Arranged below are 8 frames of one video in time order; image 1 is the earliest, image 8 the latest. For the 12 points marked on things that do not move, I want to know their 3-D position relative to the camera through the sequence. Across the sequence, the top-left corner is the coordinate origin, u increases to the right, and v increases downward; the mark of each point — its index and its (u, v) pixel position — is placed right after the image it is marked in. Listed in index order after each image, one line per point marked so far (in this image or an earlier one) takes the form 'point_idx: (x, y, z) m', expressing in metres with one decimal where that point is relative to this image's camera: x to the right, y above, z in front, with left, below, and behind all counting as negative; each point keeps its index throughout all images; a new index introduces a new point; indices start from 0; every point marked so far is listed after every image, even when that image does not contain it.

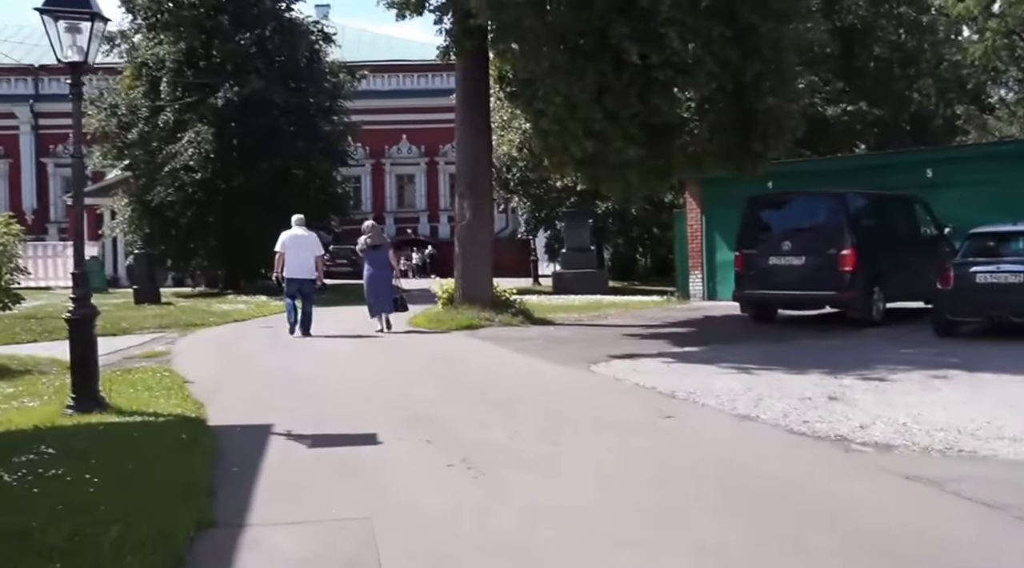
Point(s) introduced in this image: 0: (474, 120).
0: (-0.6, +2.6, +18.7) m
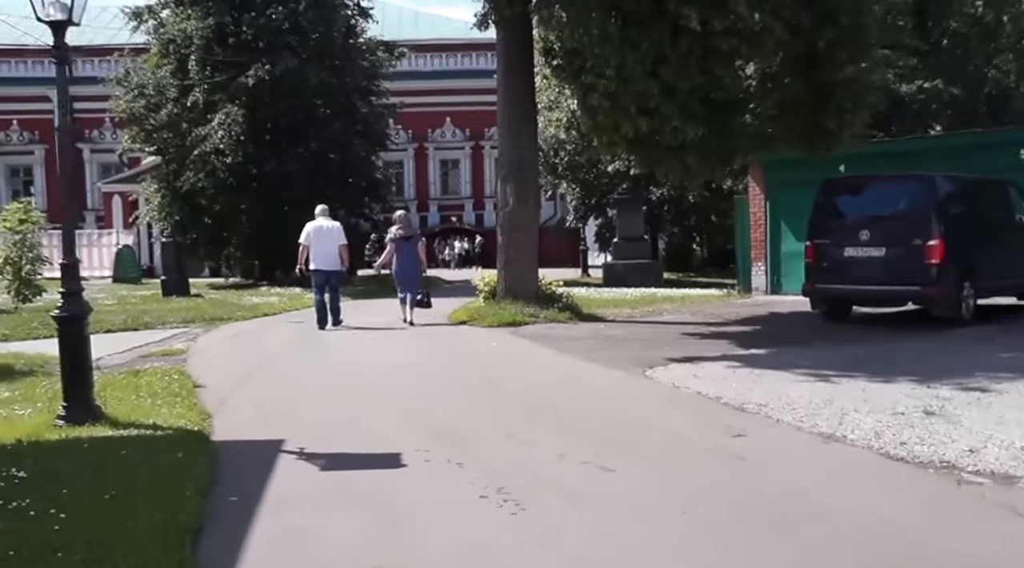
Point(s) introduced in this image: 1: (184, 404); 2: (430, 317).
0: (+0.1, +2.7, +17.3) m
1: (-2.8, -1.0, +10.0) m
2: (-1.3, -0.6, +19.1) m
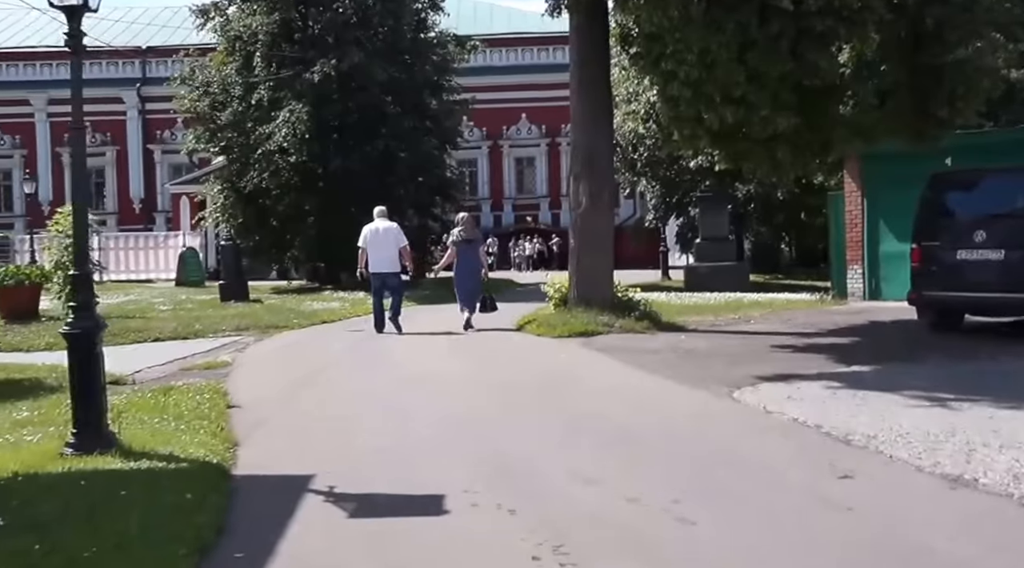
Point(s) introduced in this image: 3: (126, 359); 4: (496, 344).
0: (+1.1, +2.6, +16.0) m
1: (-2.3, -1.1, +8.9) m
2: (-0.2, -0.6, +17.9) m
3: (-4.9, -1.0, +15.0) m
4: (-0.2, -0.8, +14.8) m
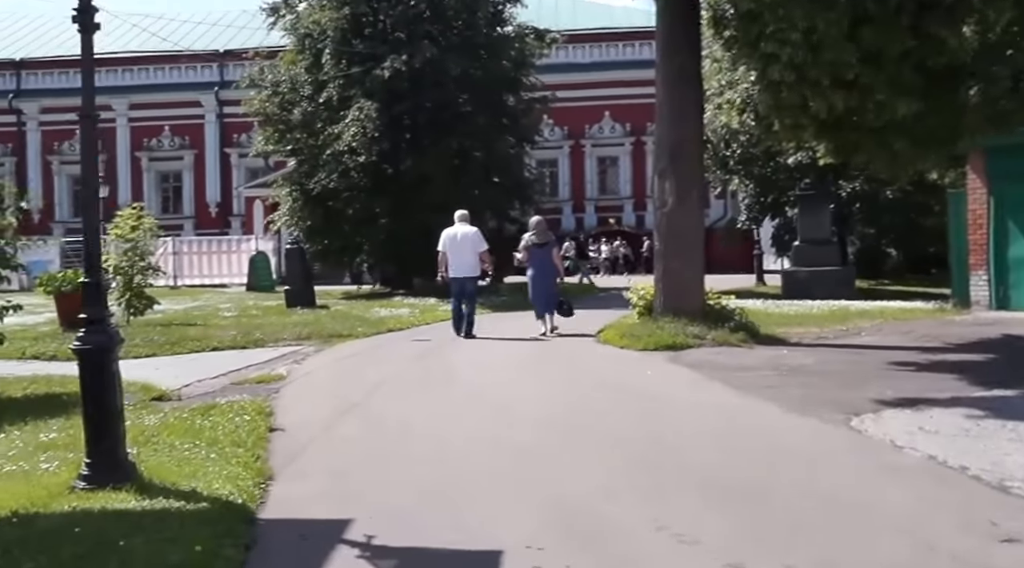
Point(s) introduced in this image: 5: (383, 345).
0: (+2.1, +2.6, +14.6) m
1: (-1.8, -1.1, +7.8) m
2: (+1.0, -0.7, +16.6) m
3: (-3.9, -1.0, +14.0) m
4: (+0.7, -0.9, +13.5) m
5: (-1.8, -0.9, +16.7) m
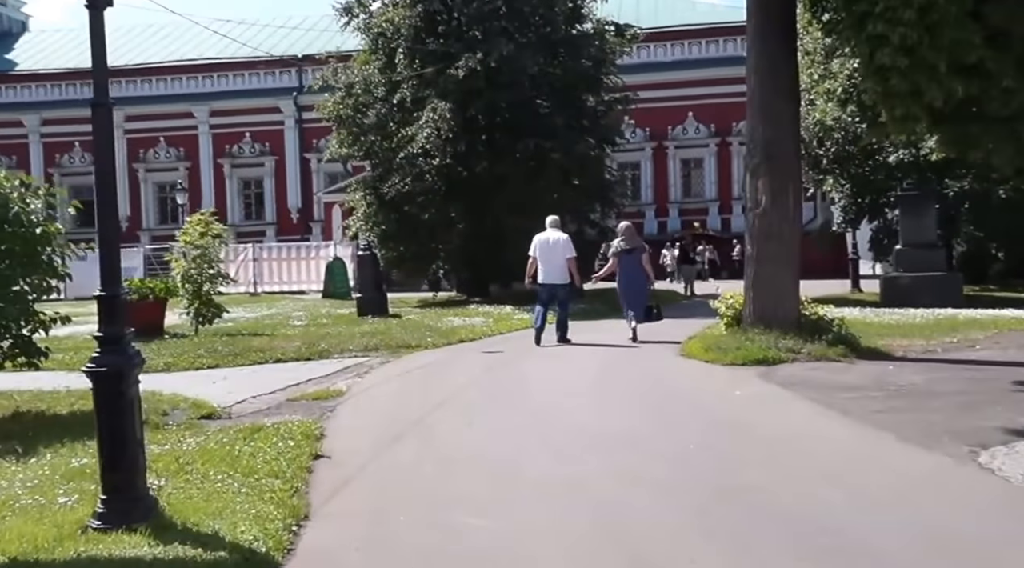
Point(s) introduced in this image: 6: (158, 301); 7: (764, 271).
0: (+3.0, +2.5, +13.5) m
1: (-1.4, -1.2, +6.9) m
2: (+2.0, -0.8, +15.5) m
3: (-3.1, -1.1, +13.3) m
4: (+1.5, -0.9, +12.5) m
5: (-0.7, -1.0, +15.8) m
6: (-5.5, -0.3, +18.7) m
7: (+2.9, +0.2, +13.8) m
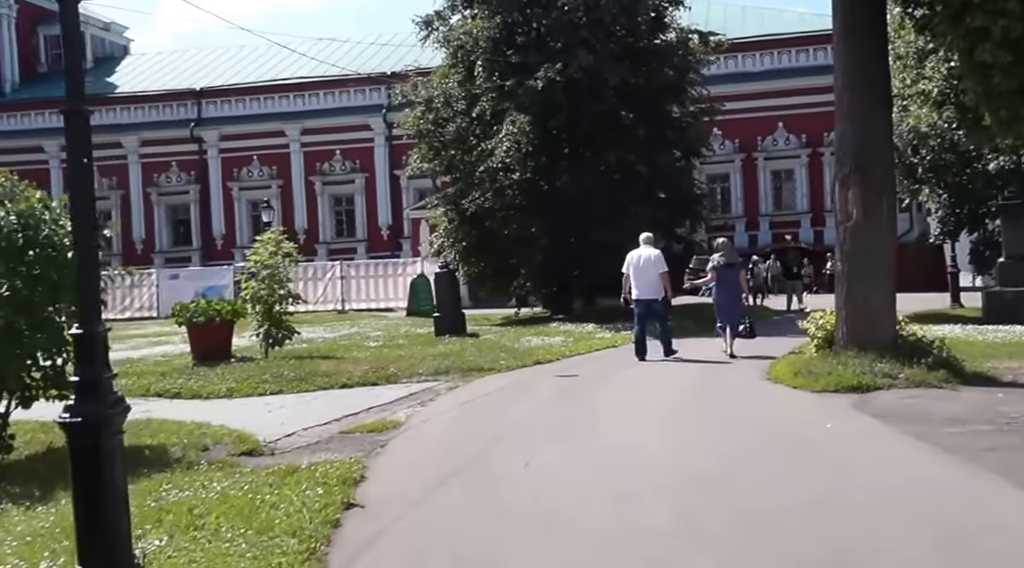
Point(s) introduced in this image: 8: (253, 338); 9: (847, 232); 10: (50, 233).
0: (+3.7, +2.2, +12.4) m
1: (-1.2, -1.4, +6.2) m
2: (+2.9, -1.1, +14.4) m
3: (-2.3, -1.4, +12.6) m
4: (+2.2, -1.2, +11.5) m
5: (+0.2, -1.3, +14.9) m
6: (-4.4, -0.6, +18.2) m
7: (+3.7, -0.1, +12.7) m
8: (-4.3, -0.9, +19.8) m
9: (+3.6, +0.5, +12.7) m
10: (-4.0, +0.4, +10.4) m
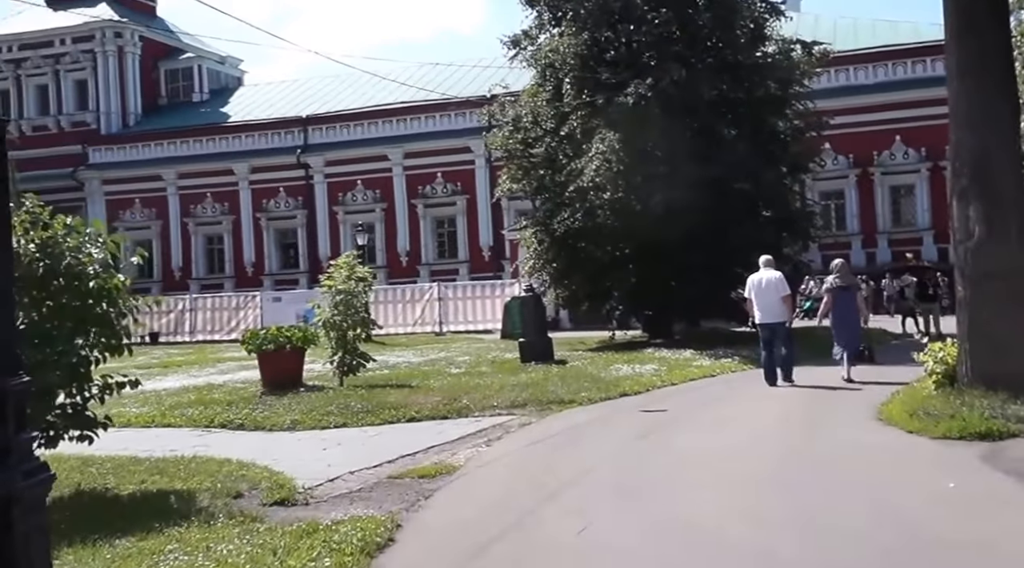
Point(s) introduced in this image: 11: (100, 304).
0: (+4.3, +2.0, +11.0) m
1: (-1.1, -1.6, +5.1) m
2: (+3.7, -1.4, +13.0) m
3: (-1.7, -1.7, +11.7) m
4: (+2.8, -1.4, +10.1) m
5: (+1.1, -1.6, +13.8) m
6: (-3.2, -1.0, +17.5) m
7: (+4.3, -0.3, +11.3) m
8: (-2.9, -1.3, +19.0) m
9: (+4.3, +0.3, +11.3) m
10: (-3.5, +0.2, +9.7) m
11: (-3.4, -0.2, +9.8) m
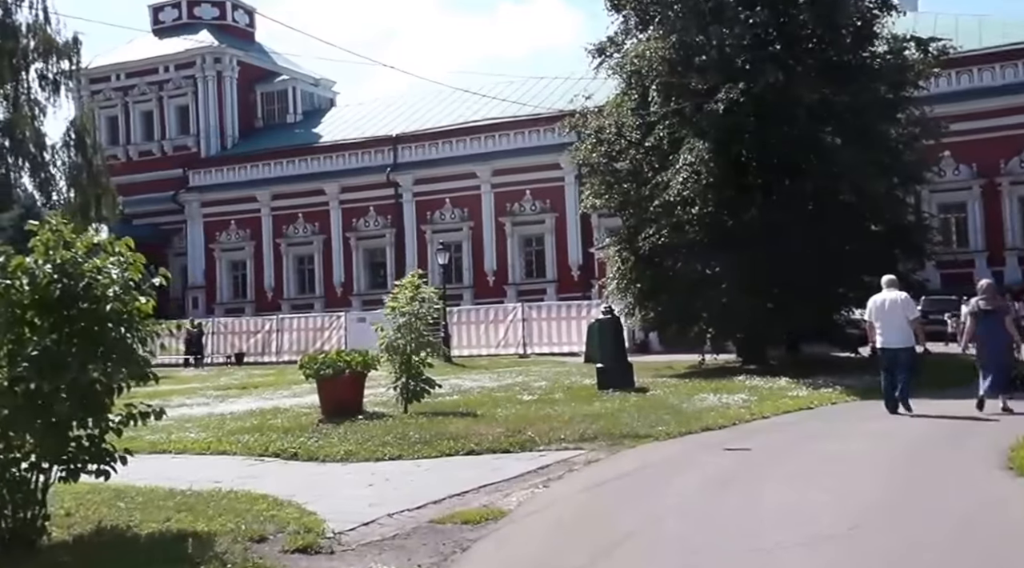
0: (+4.8, +1.7, +9.7) m
1: (-1.0, -1.7, +4.2) m
2: (+4.3, -1.6, +11.7) m
3: (-1.1, -1.9, +10.8) m
4: (+3.2, -1.6, +8.9) m
5: (+1.8, -1.8, +12.7) m
6: (-2.2, -1.3, +16.7) m
7: (+4.8, -0.6, +9.9) m
8: (-1.8, -1.6, +18.2) m
9: (+4.8, 0.0, +10.0) m
10: (-3.1, 0.0, +8.9) m
11: (-3.0, -0.3, +9.1) m
